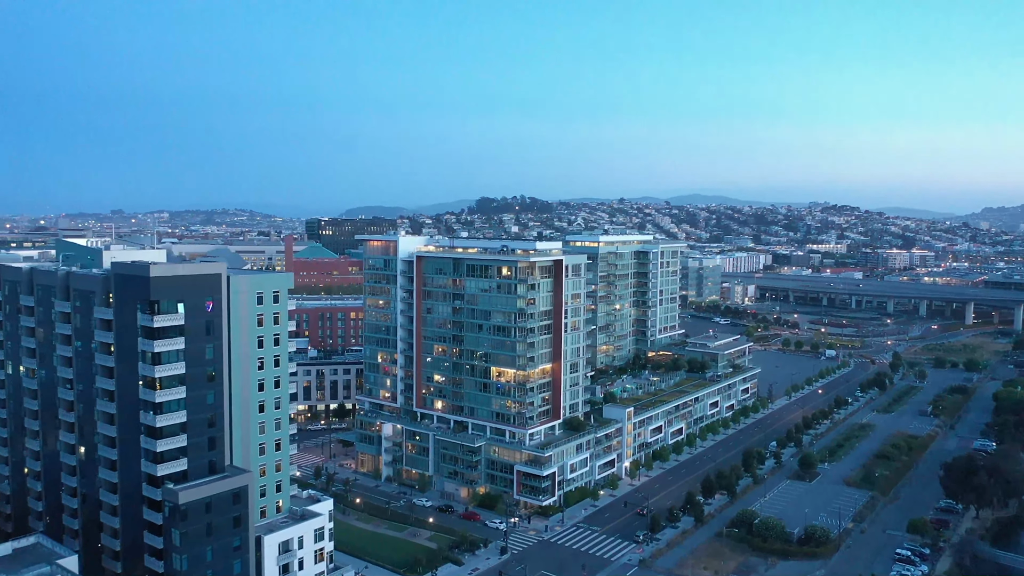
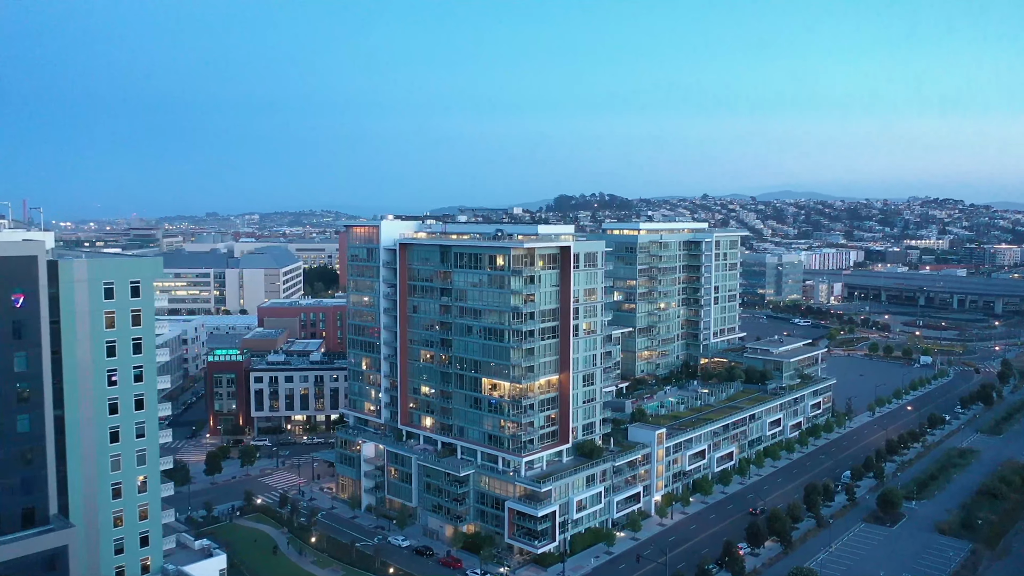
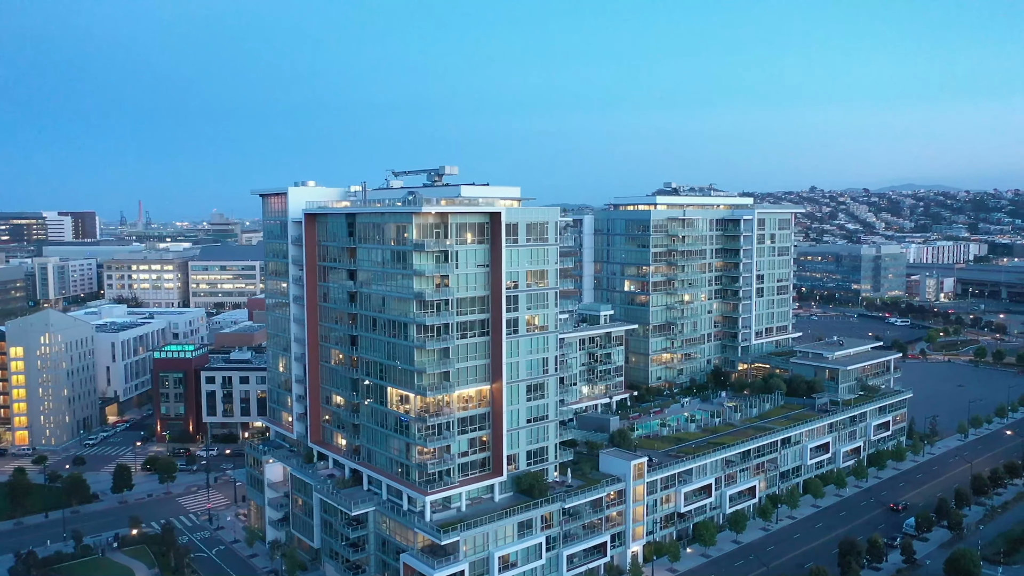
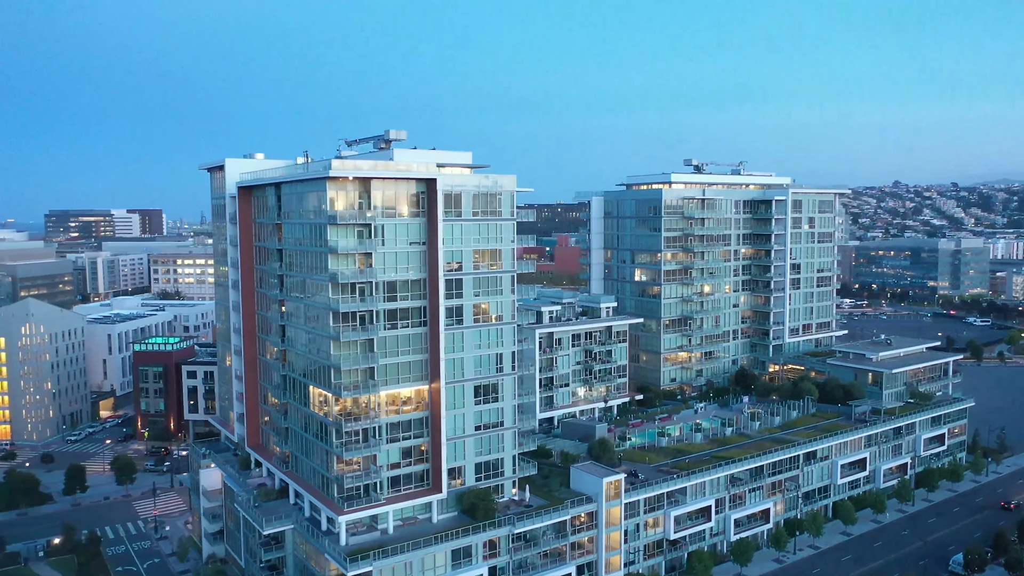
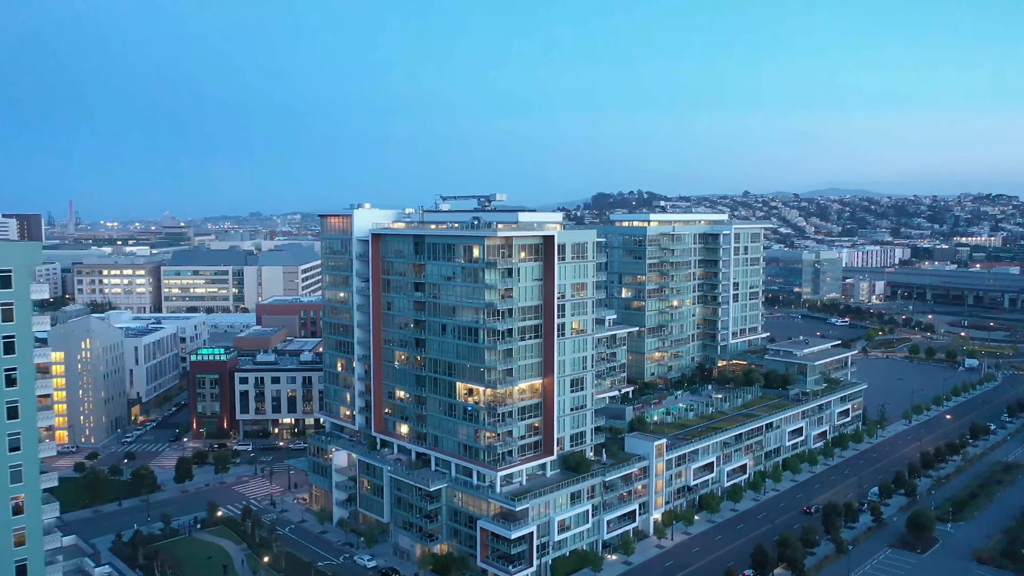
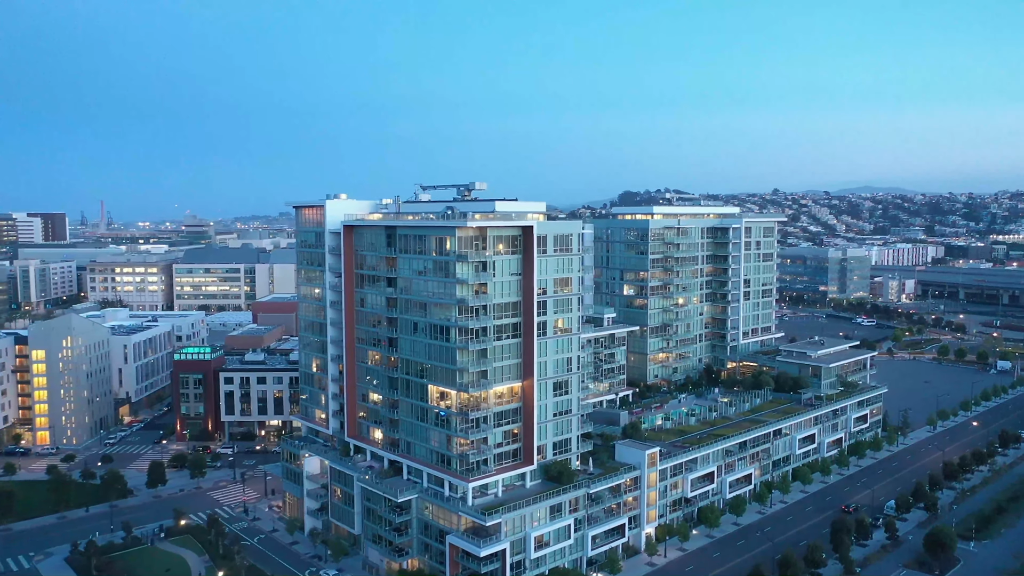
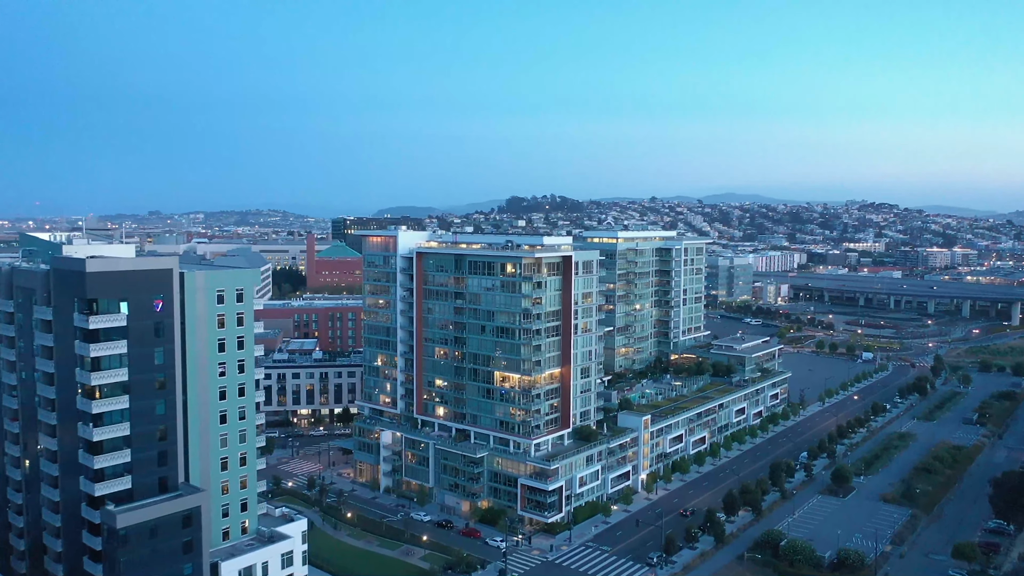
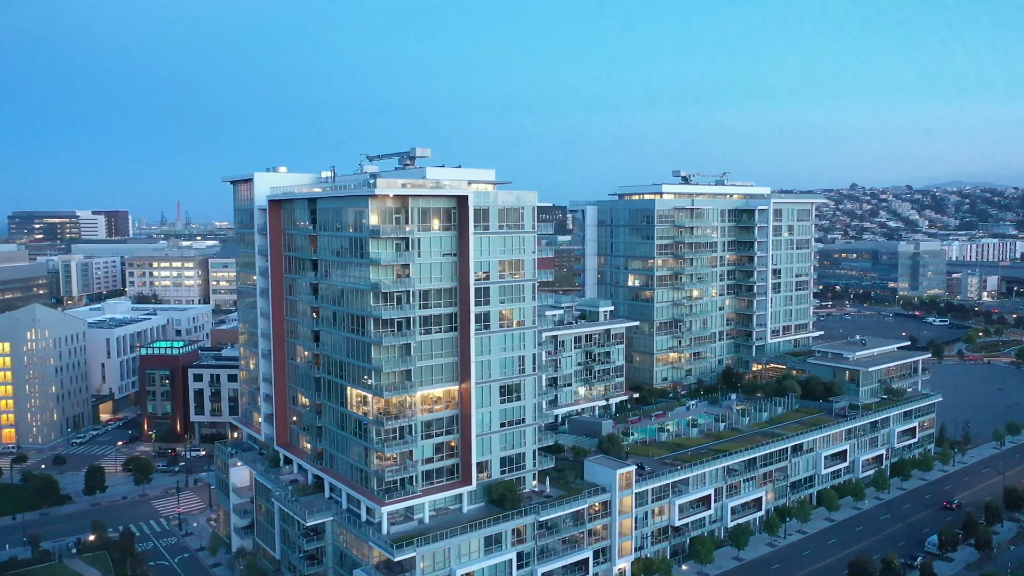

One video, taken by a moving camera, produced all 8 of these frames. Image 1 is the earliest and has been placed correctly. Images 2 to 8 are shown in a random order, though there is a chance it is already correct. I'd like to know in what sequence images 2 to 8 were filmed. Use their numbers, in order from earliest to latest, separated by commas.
7, 2, 5, 6, 3, 8, 4
